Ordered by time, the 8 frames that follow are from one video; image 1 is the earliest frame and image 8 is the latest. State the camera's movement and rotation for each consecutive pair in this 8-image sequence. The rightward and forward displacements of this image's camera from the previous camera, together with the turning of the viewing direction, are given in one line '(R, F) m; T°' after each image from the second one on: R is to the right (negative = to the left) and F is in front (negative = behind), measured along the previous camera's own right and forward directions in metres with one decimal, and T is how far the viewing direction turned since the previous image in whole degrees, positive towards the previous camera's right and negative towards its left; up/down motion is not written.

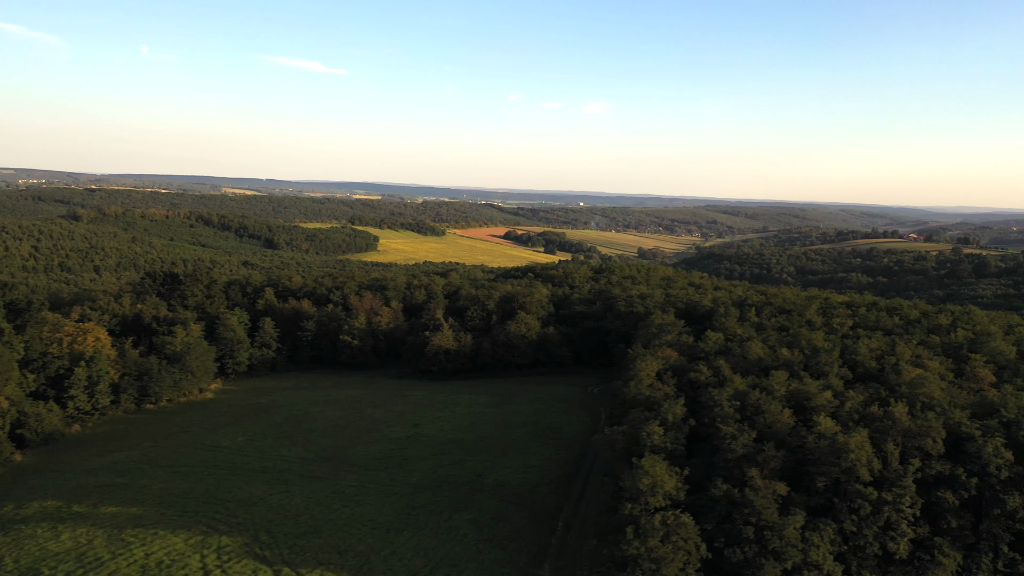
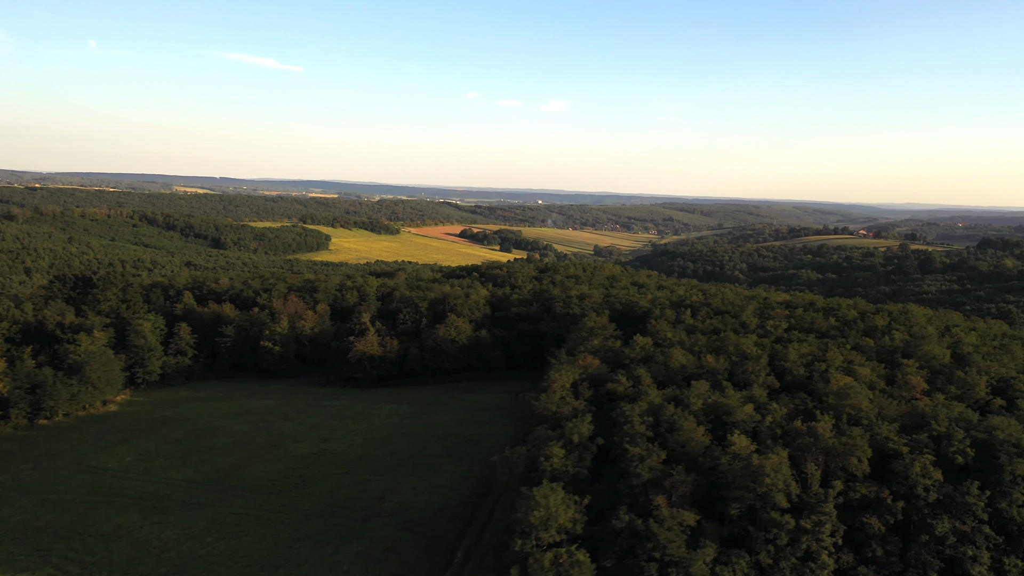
(+1.4, +1.7) m; +3°
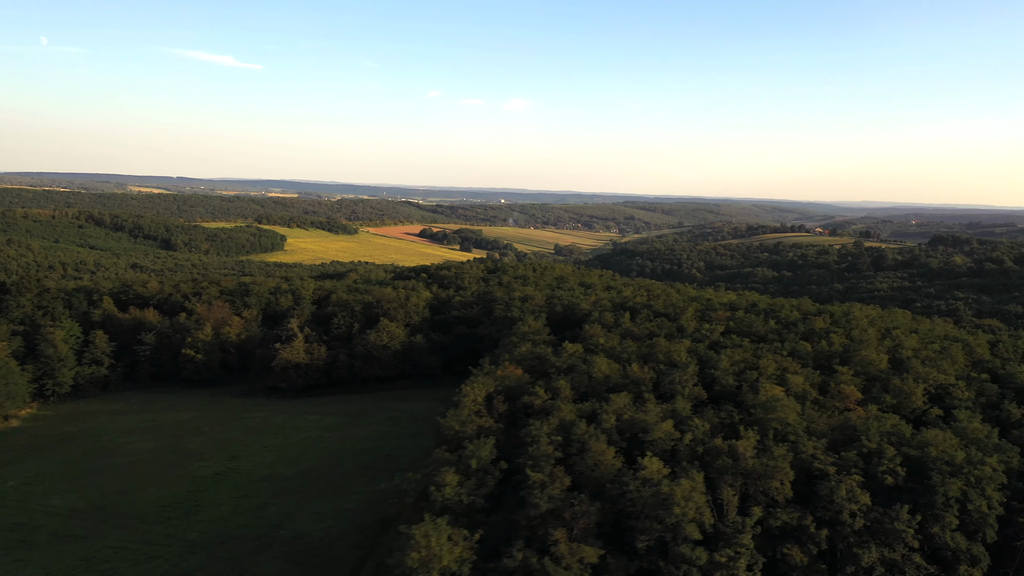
(+1.2, +1.5) m; +3°
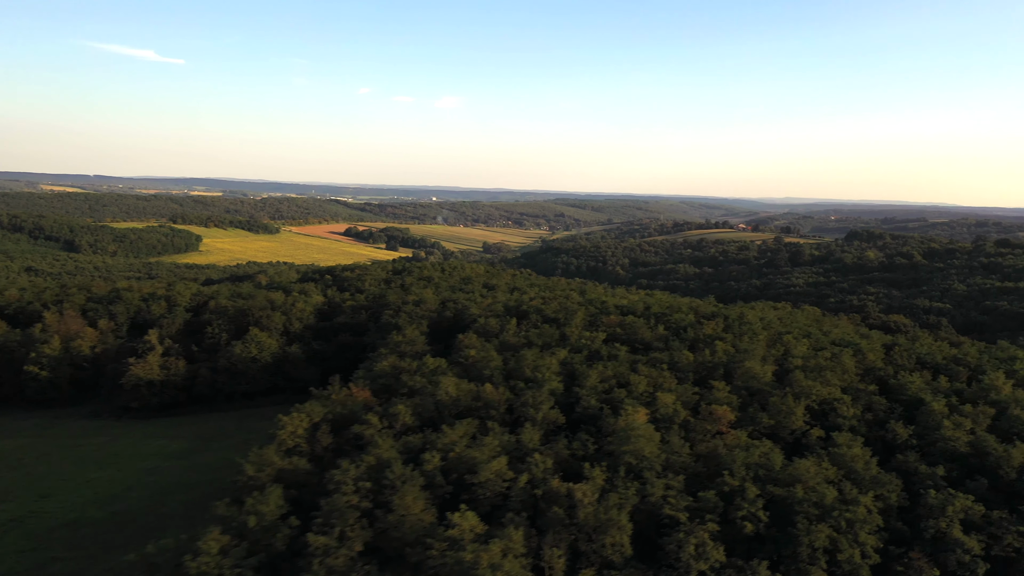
(+2.0, +2.4) m; +5°
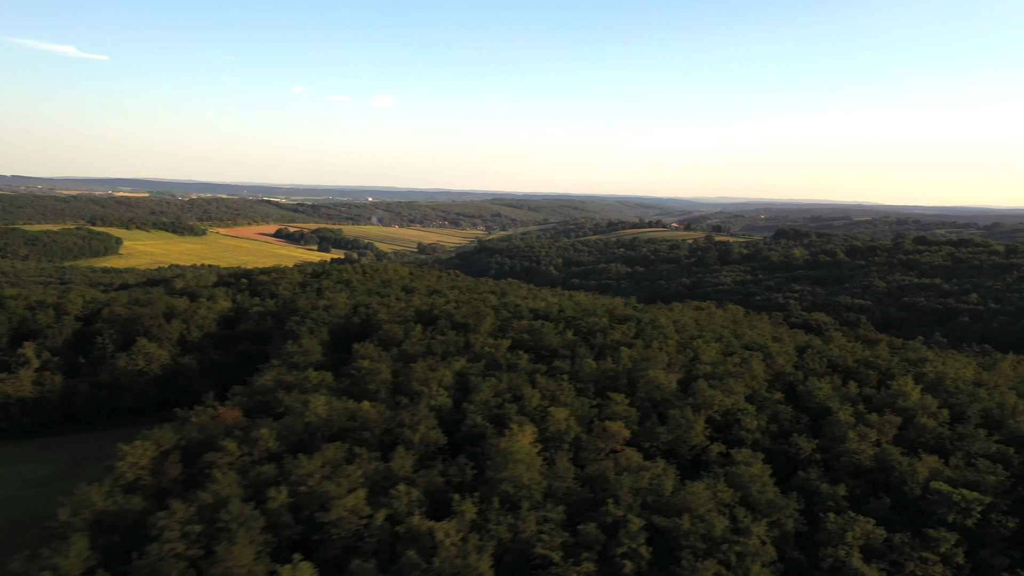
(+1.1, +1.4) m; +4°
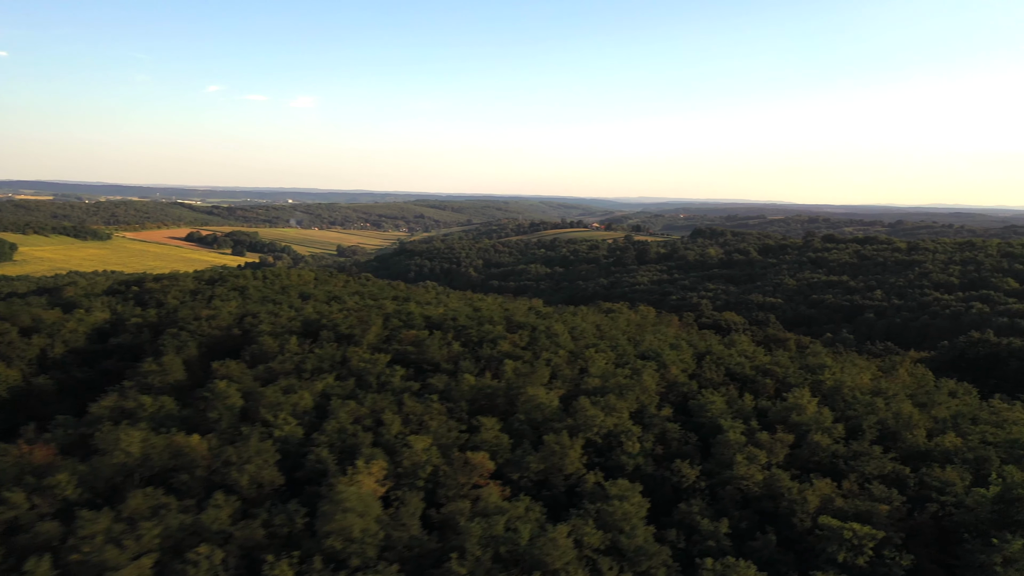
(+1.2, +1.7) m; +5°
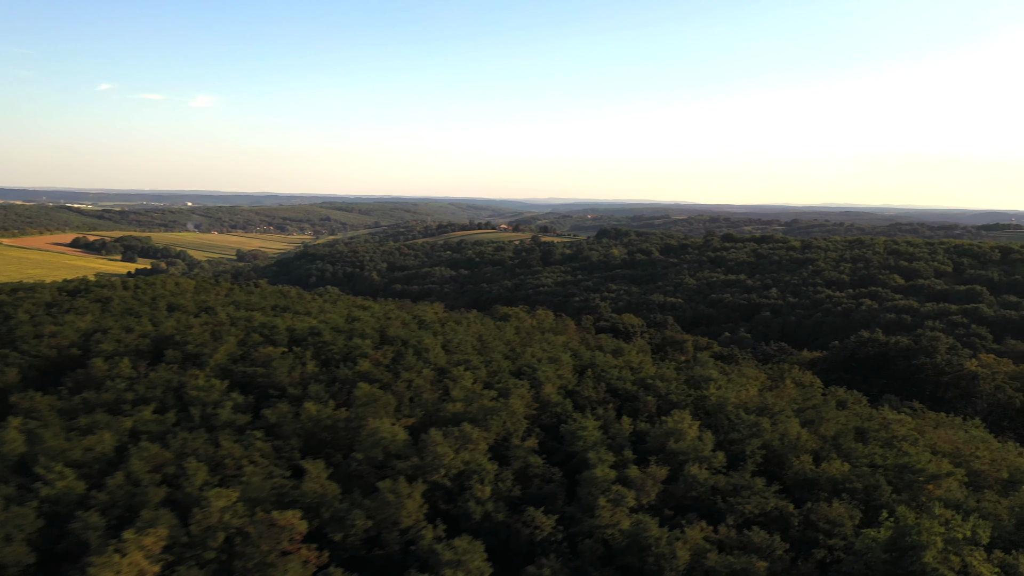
(+1.2, +2.0) m; +6°
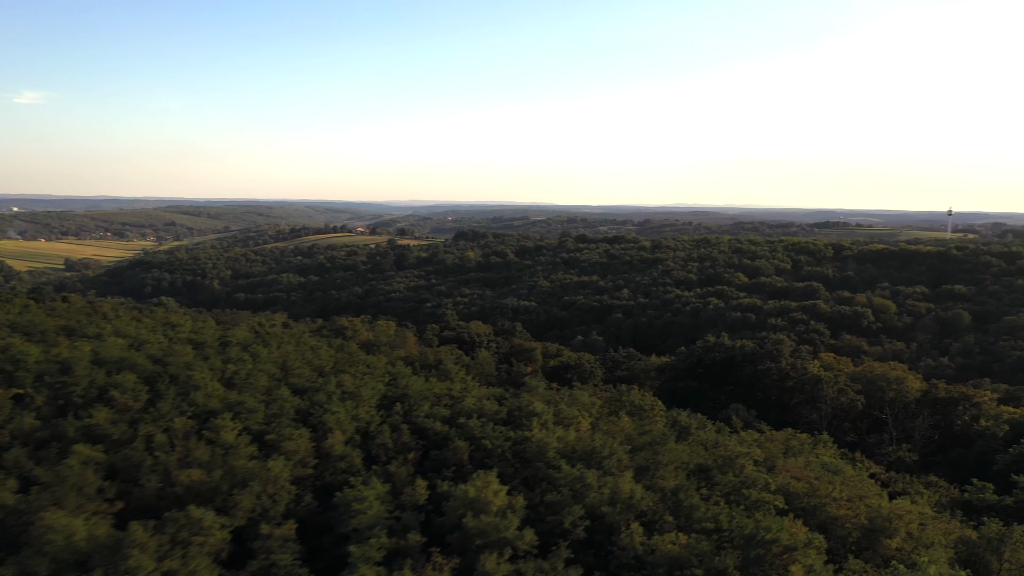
(+1.5, +3.1) m; +10°
